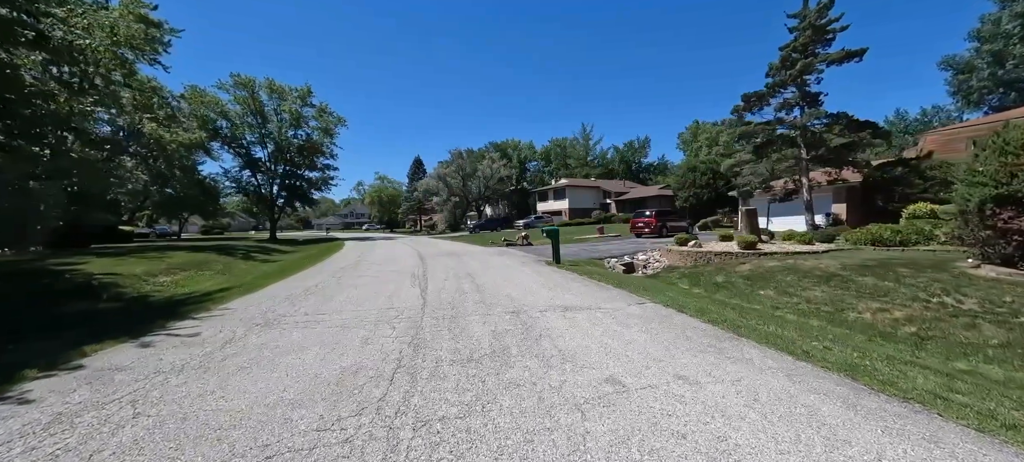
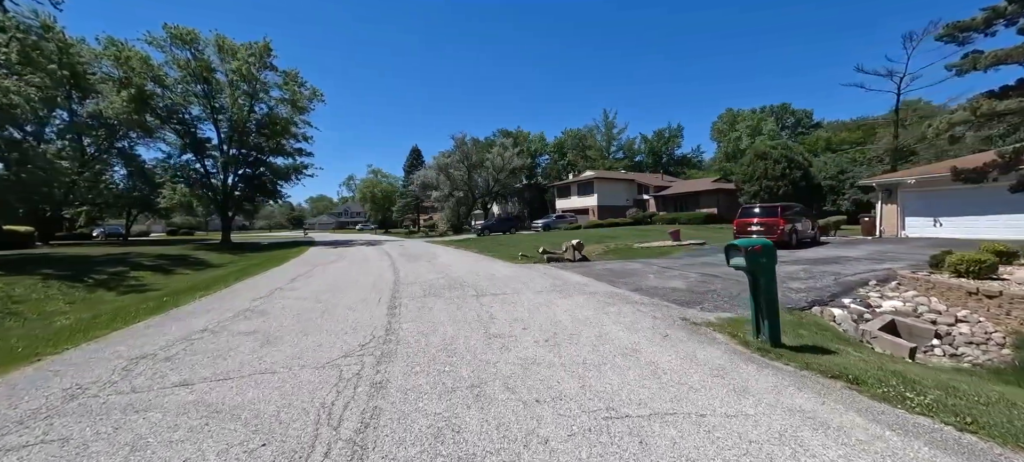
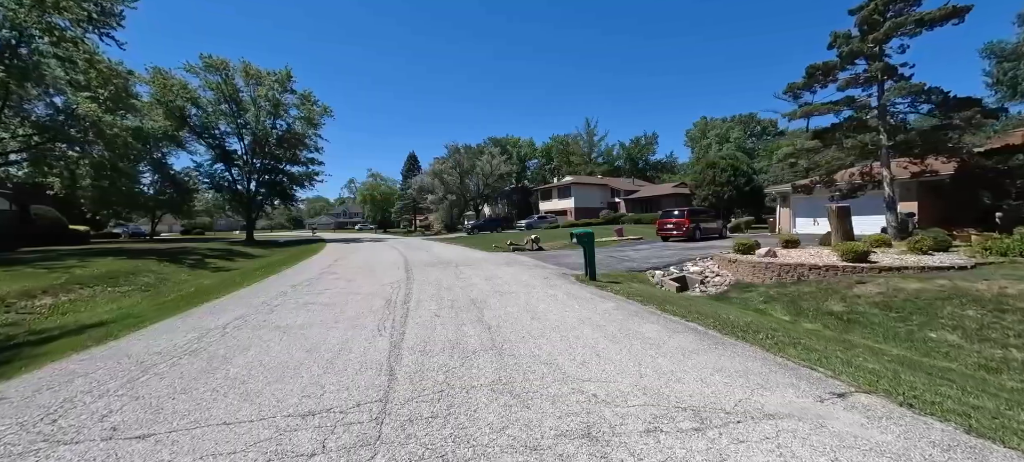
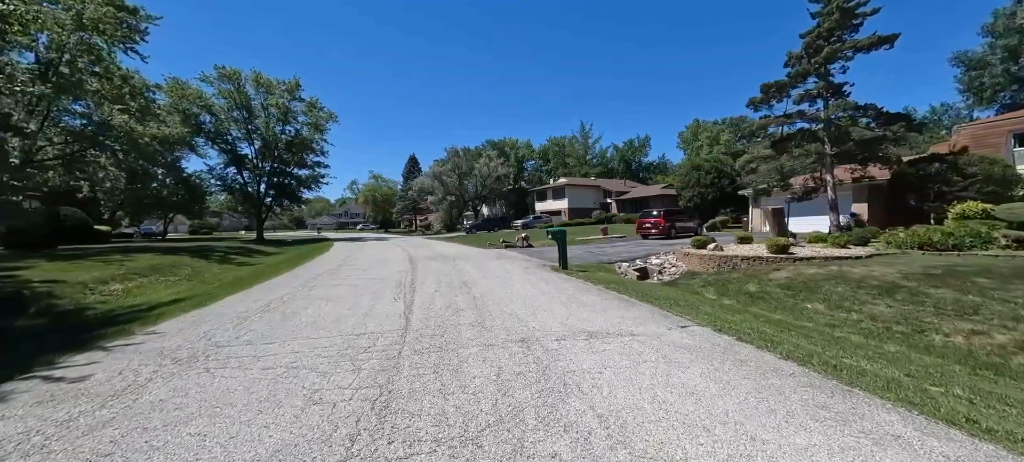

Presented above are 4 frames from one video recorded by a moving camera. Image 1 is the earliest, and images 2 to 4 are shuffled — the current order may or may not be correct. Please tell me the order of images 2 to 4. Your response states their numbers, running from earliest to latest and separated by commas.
4, 3, 2
